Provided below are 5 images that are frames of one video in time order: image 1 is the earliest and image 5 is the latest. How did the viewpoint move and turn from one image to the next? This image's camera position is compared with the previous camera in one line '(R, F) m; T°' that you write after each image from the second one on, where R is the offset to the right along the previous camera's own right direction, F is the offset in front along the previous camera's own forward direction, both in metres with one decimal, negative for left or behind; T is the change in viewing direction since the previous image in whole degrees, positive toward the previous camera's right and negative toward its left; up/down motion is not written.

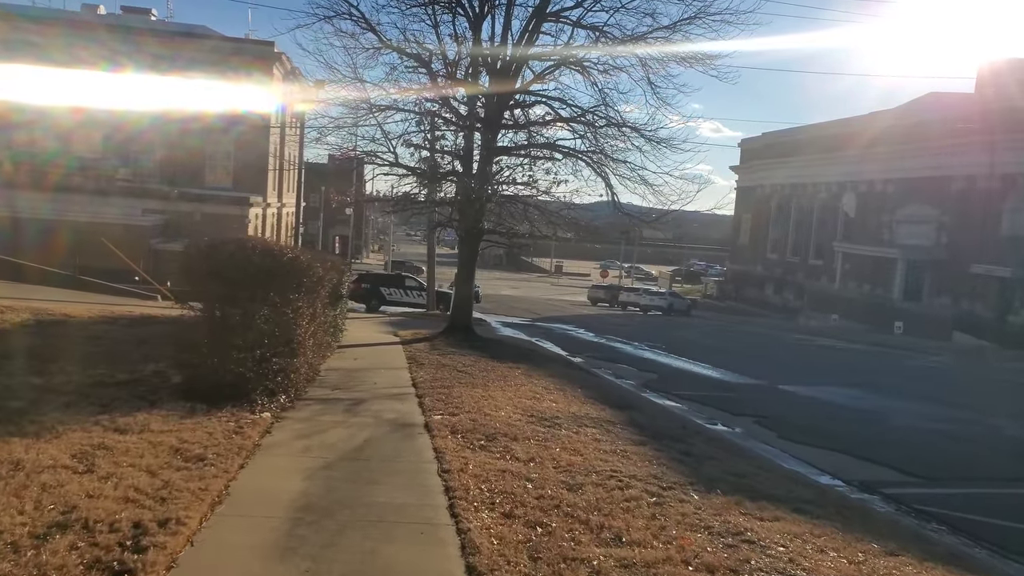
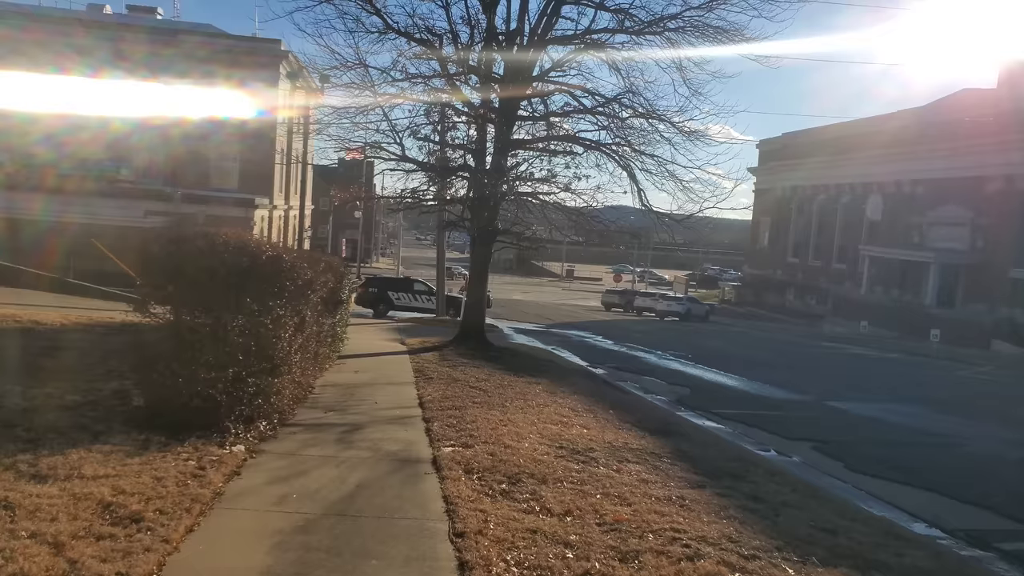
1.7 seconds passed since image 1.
(-0.2, +1.4) m; -1°
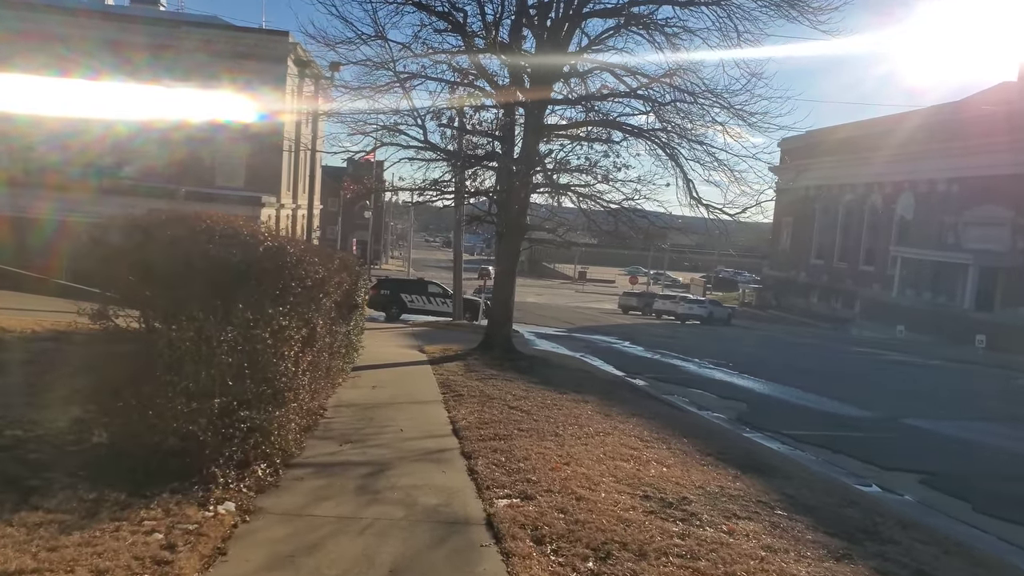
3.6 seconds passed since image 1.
(-0.5, +1.6) m; -1°
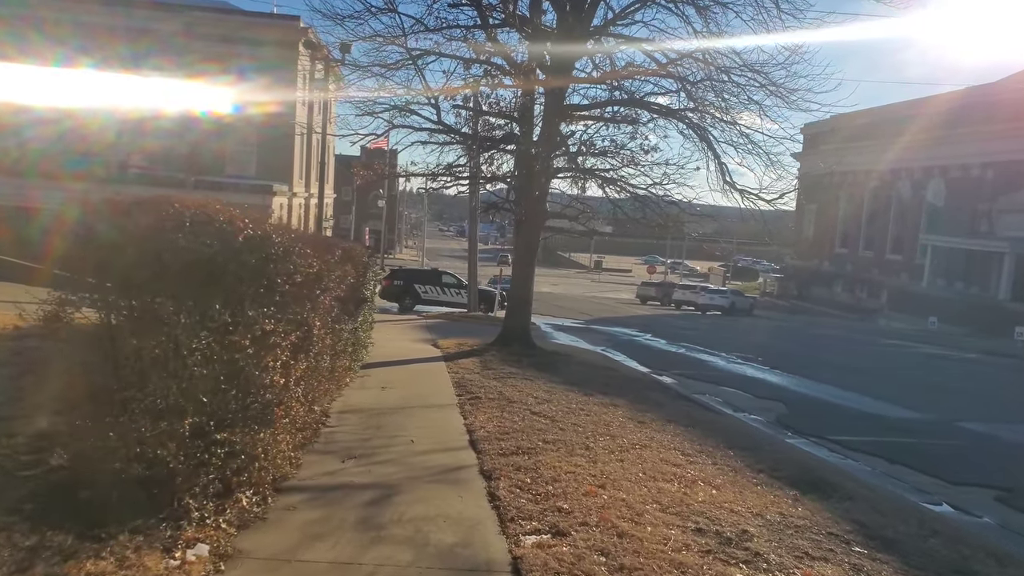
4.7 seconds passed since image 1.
(-0.1, +0.9) m; -1°
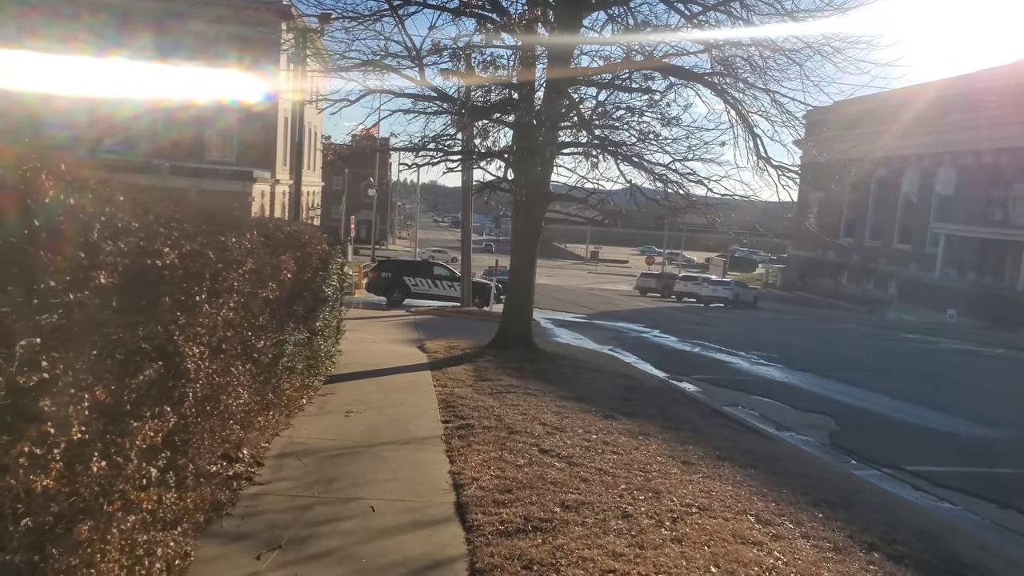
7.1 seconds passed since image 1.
(-0.1, +2.0) m; +1°
